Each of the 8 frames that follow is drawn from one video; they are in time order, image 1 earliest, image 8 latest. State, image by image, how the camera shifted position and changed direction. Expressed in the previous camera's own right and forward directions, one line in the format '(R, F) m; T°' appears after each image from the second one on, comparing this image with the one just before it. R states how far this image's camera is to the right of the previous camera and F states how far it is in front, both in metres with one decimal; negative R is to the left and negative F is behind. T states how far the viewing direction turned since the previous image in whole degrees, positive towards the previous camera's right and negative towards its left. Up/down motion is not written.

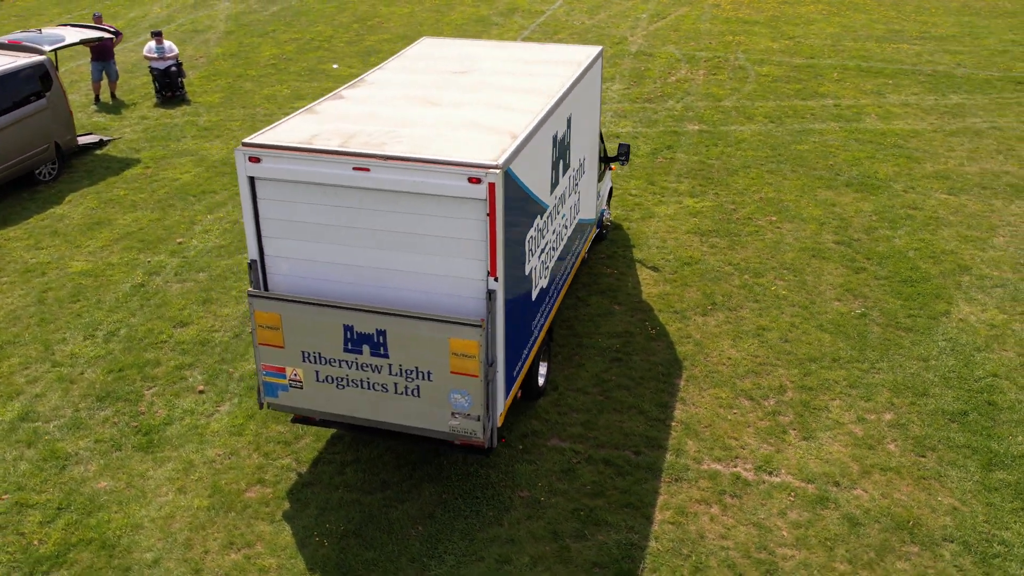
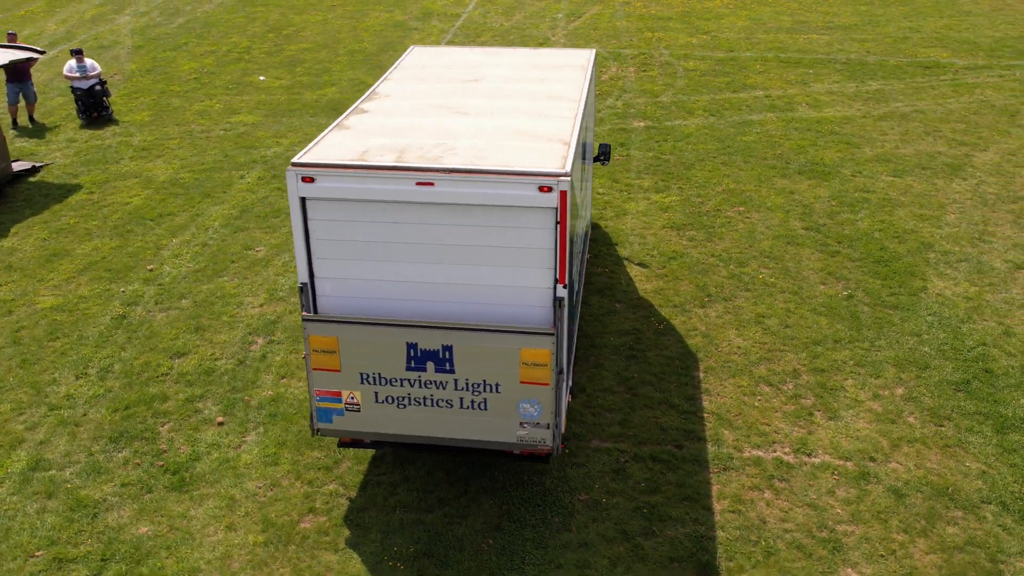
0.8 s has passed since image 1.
(-1.5, +0.1) m; +7°
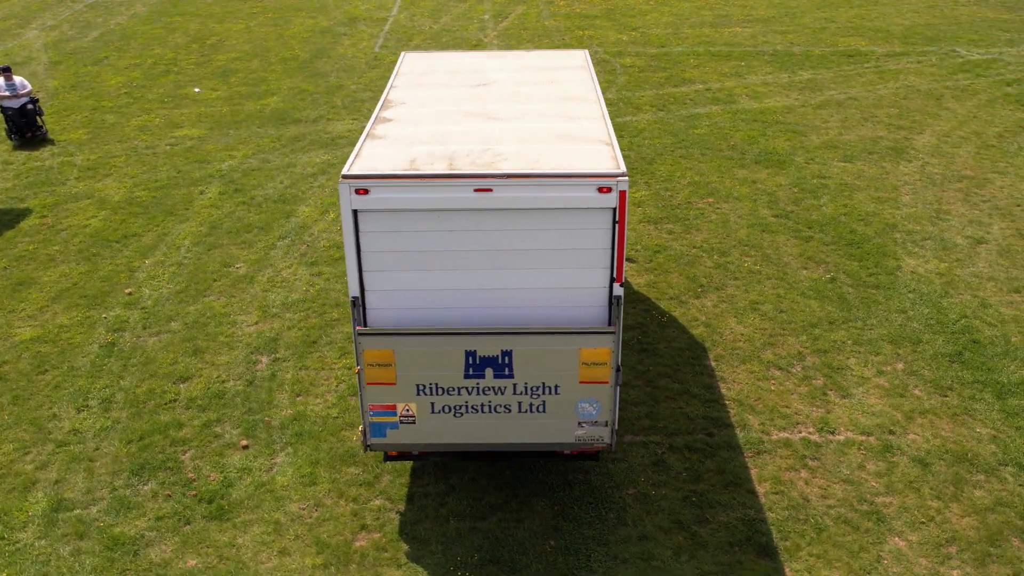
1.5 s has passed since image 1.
(-1.3, 0.0) m; +6°
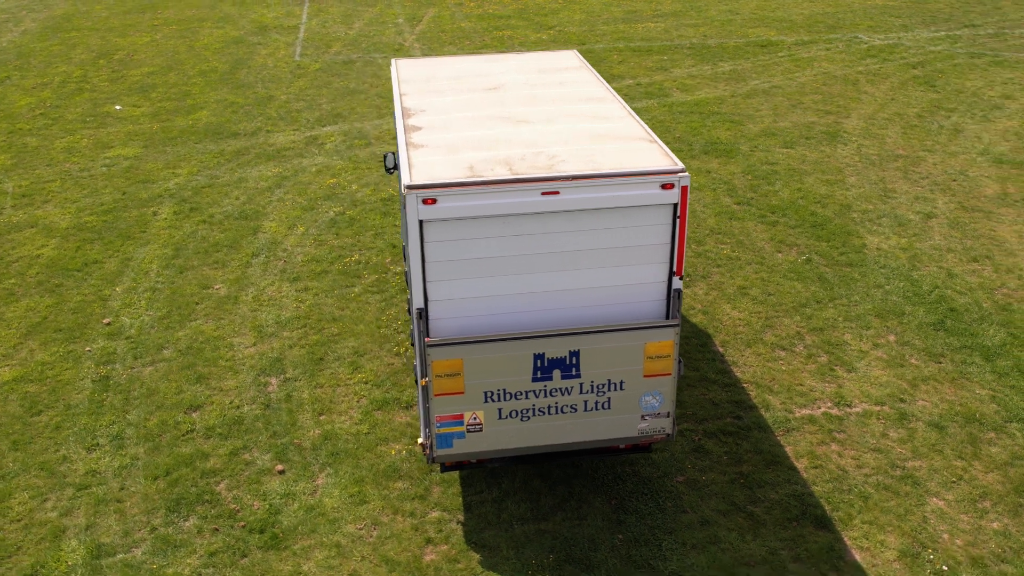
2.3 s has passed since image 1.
(-1.5, +0.1) m; +7°
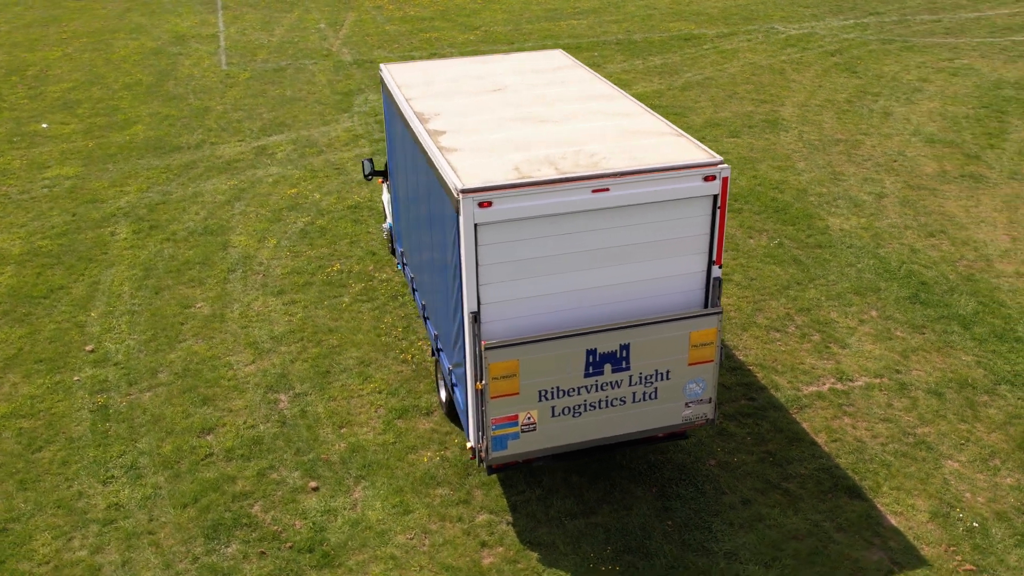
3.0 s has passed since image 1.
(-1.3, 0.0) m; +6°
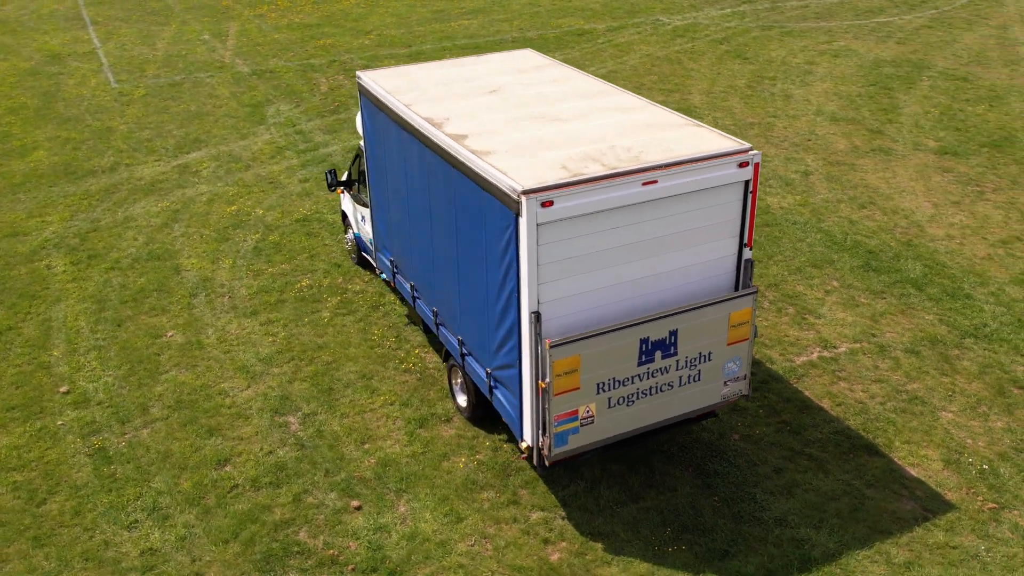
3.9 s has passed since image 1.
(-1.6, +0.1) m; +9°
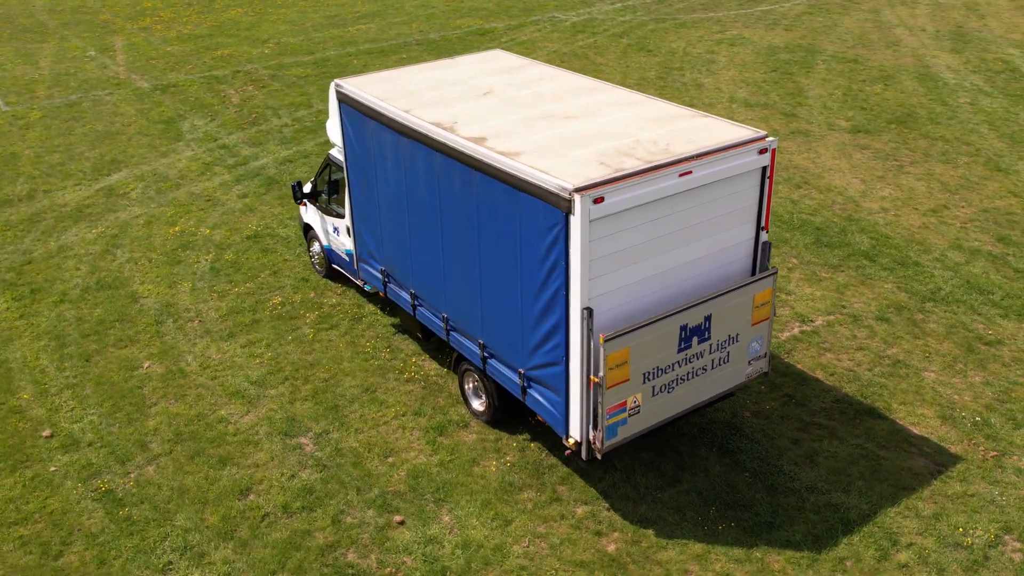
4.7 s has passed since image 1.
(-1.5, +0.1) m; +8°
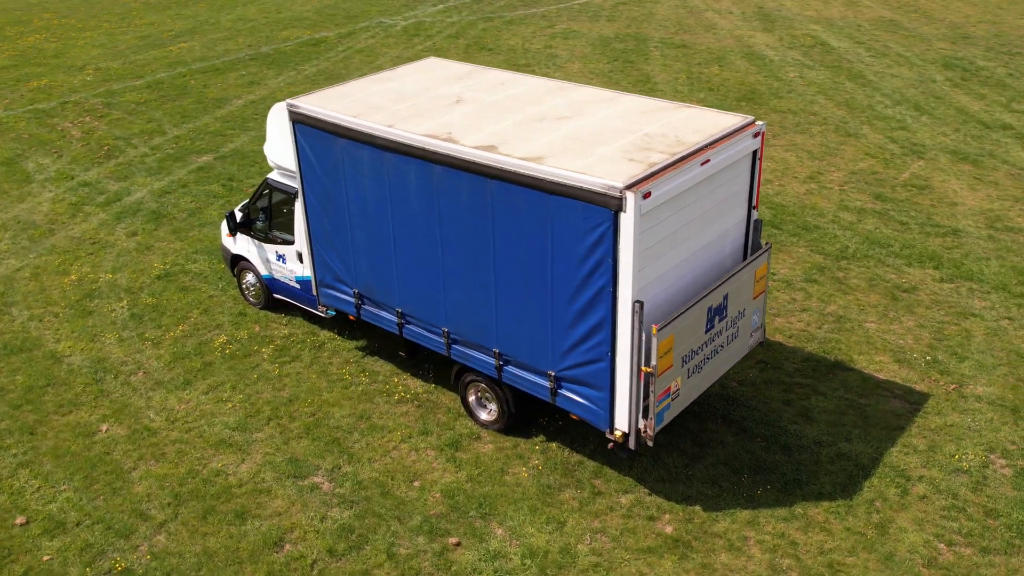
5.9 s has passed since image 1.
(-2.2, +0.3) m; +13°
